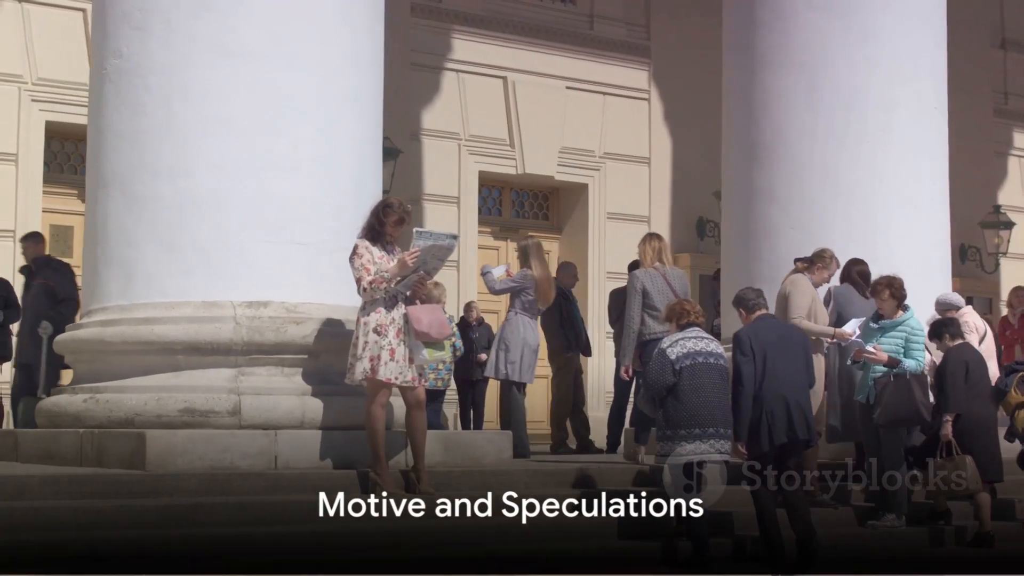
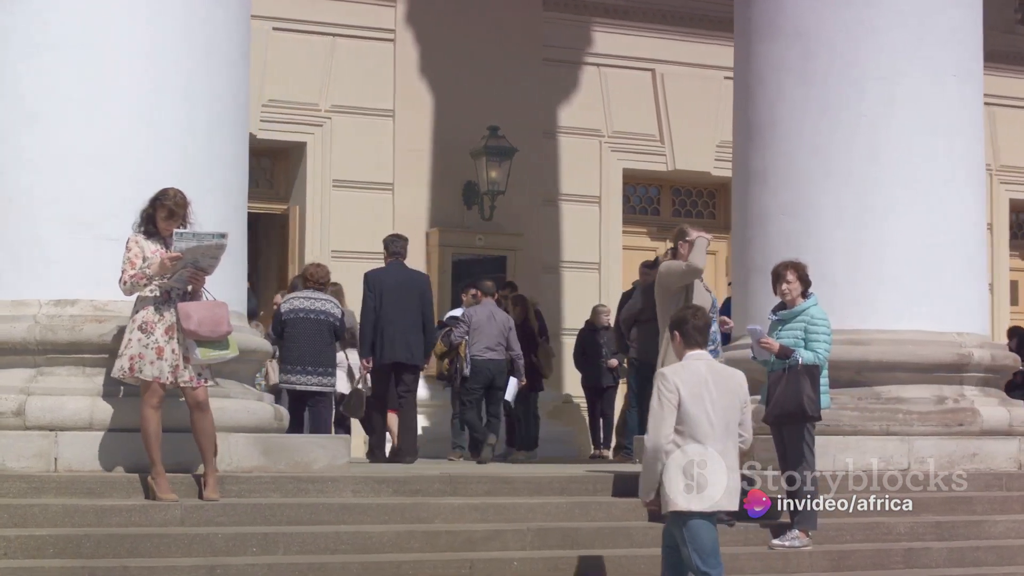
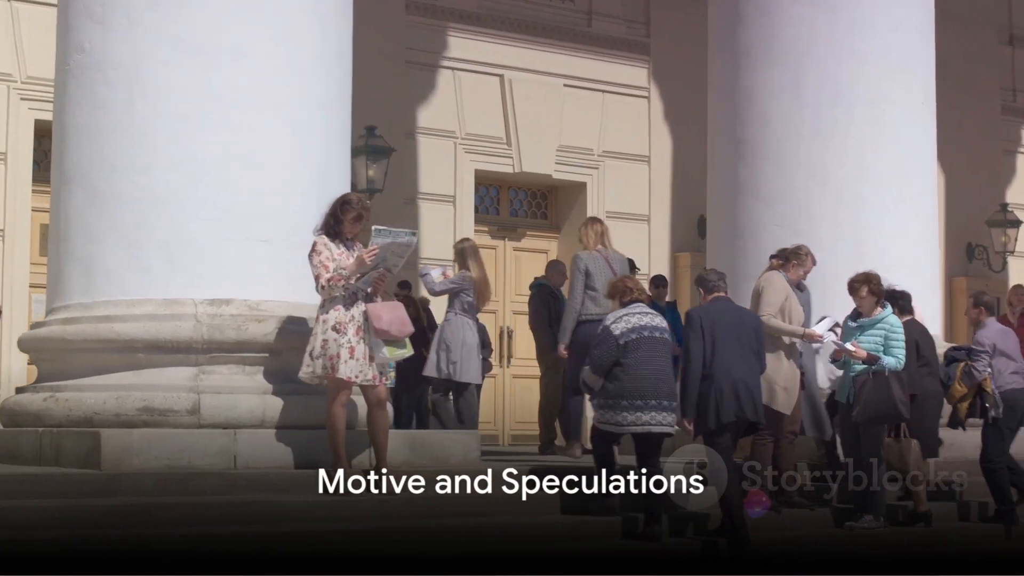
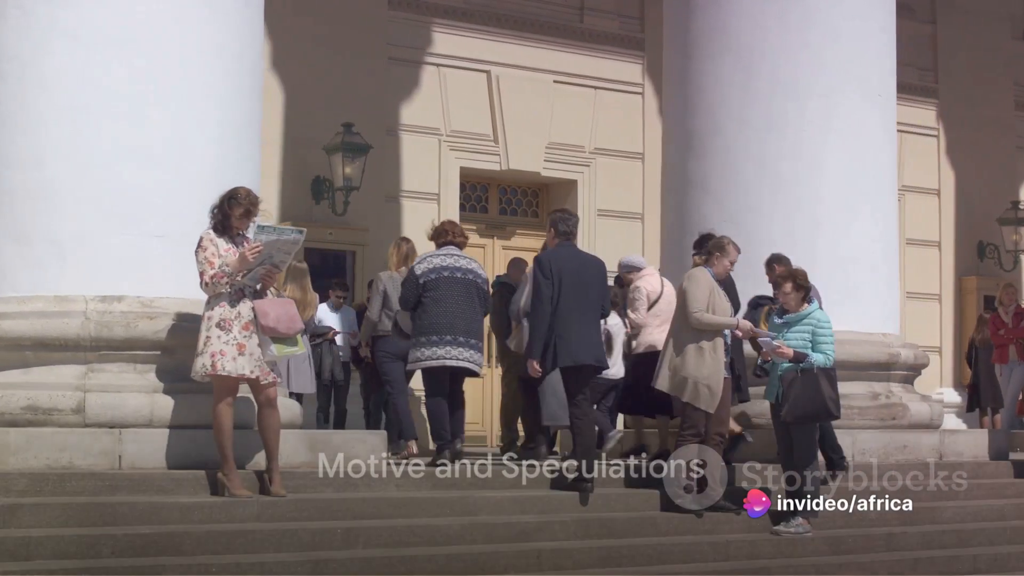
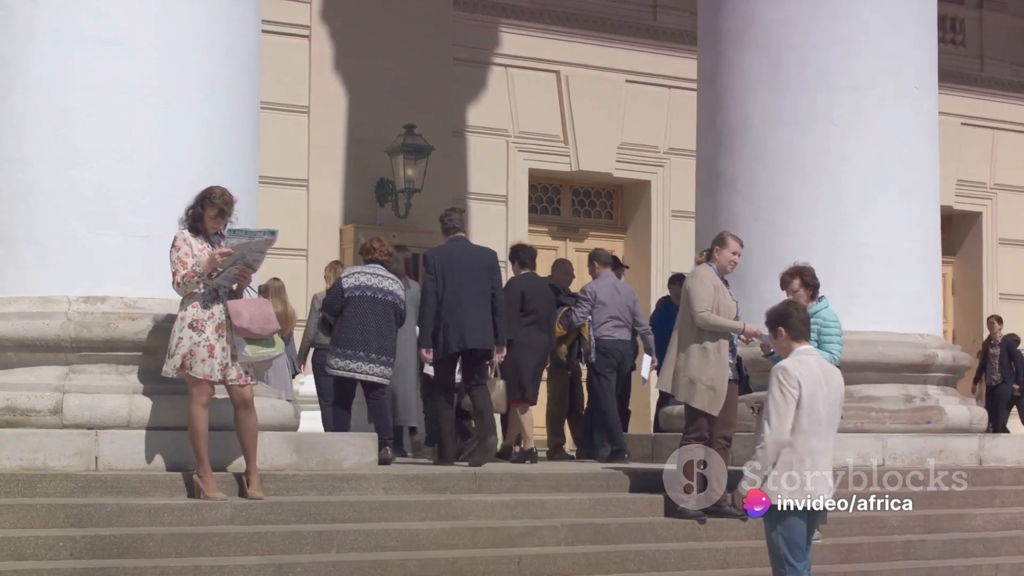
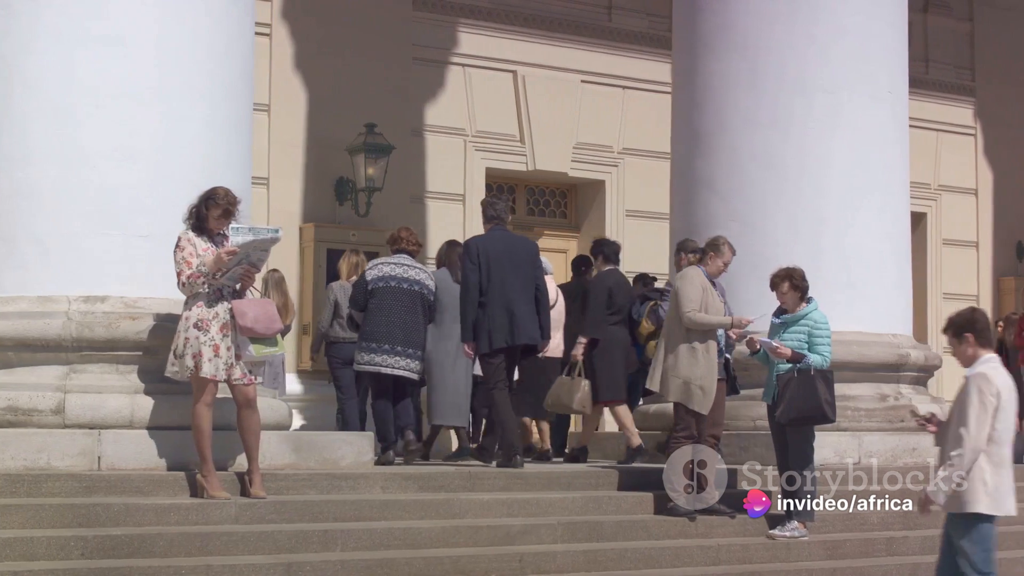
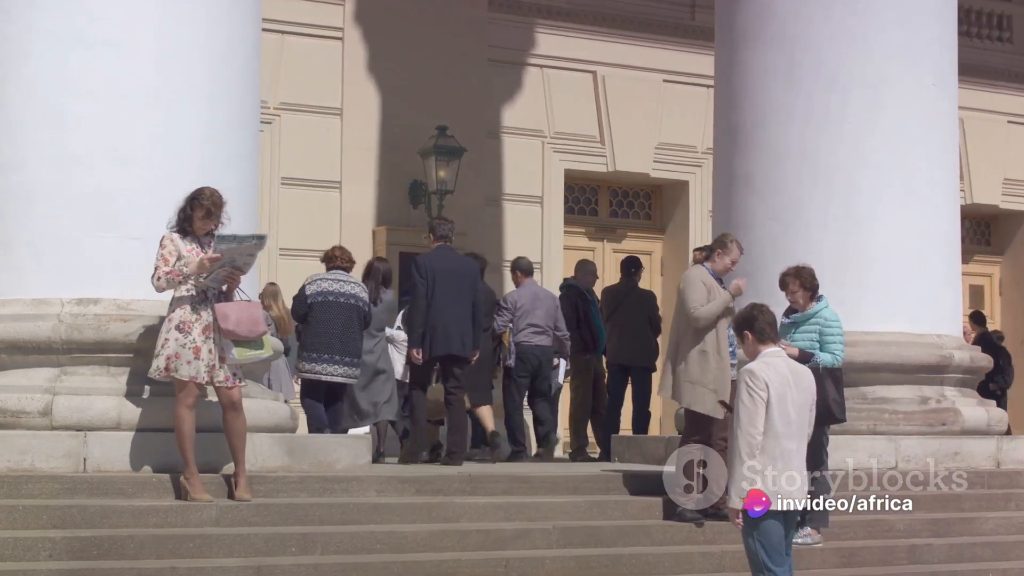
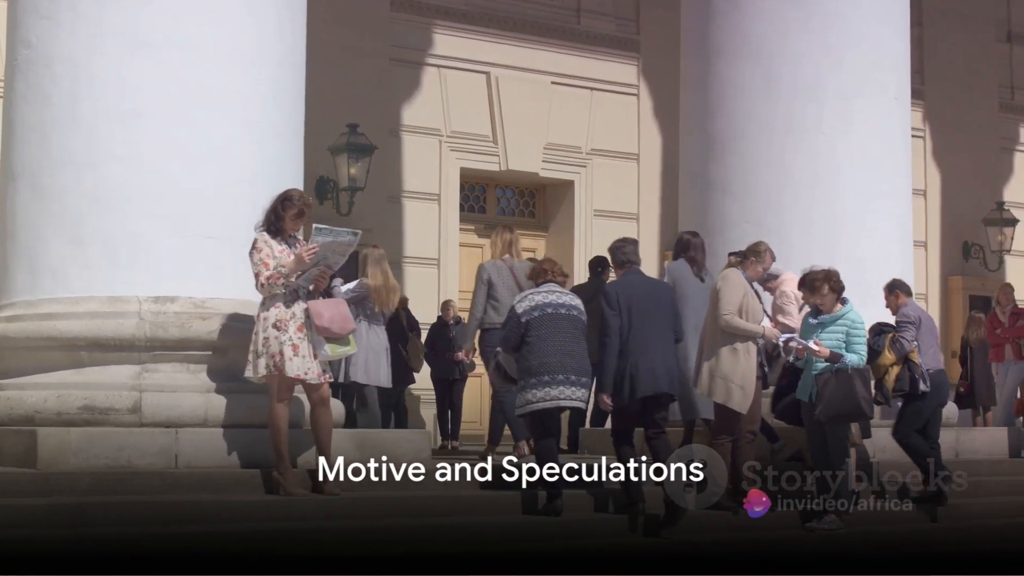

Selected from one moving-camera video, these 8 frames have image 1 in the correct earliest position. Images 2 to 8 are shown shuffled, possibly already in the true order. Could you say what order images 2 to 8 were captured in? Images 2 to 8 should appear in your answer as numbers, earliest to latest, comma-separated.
3, 8, 4, 6, 5, 7, 2
